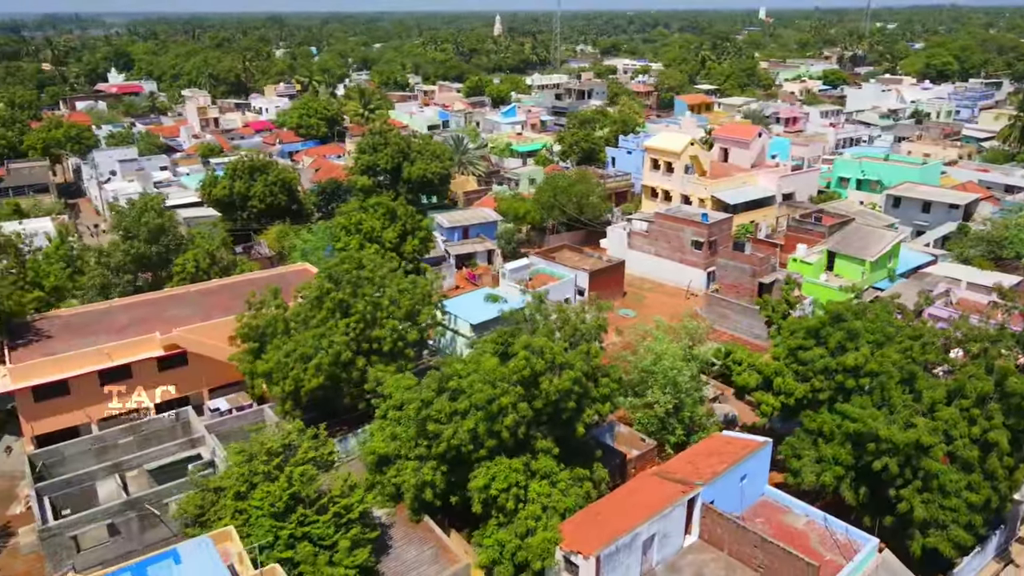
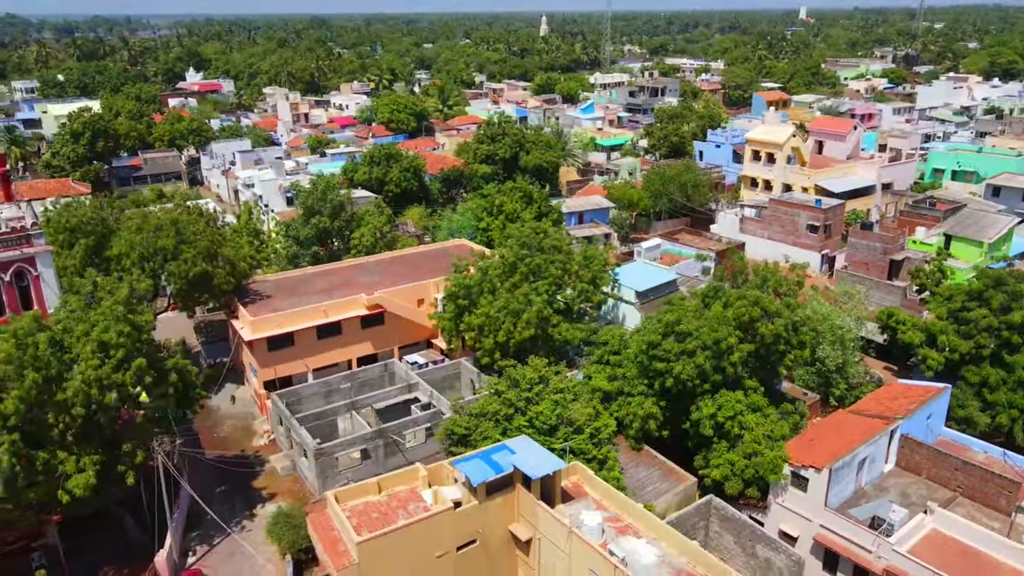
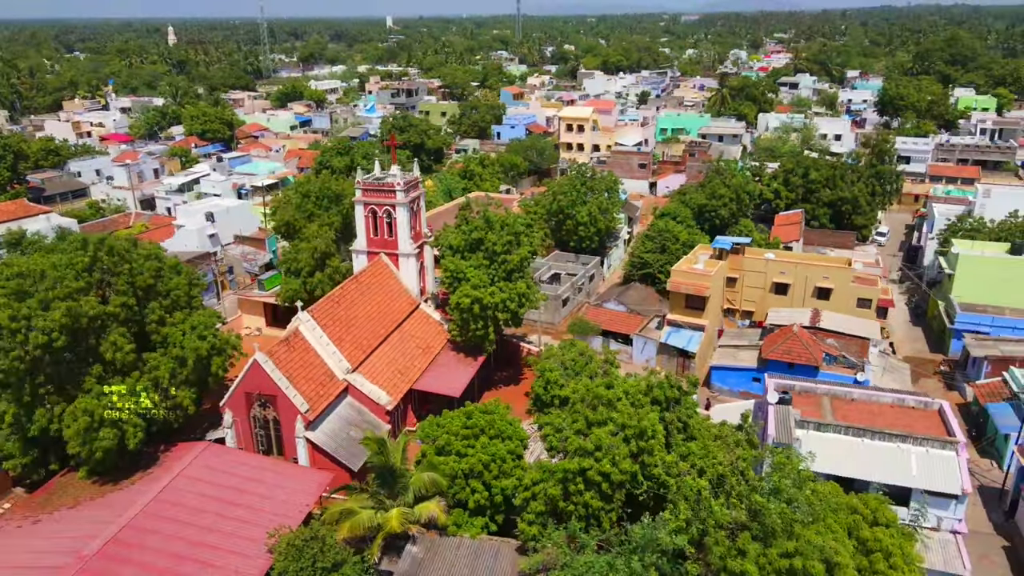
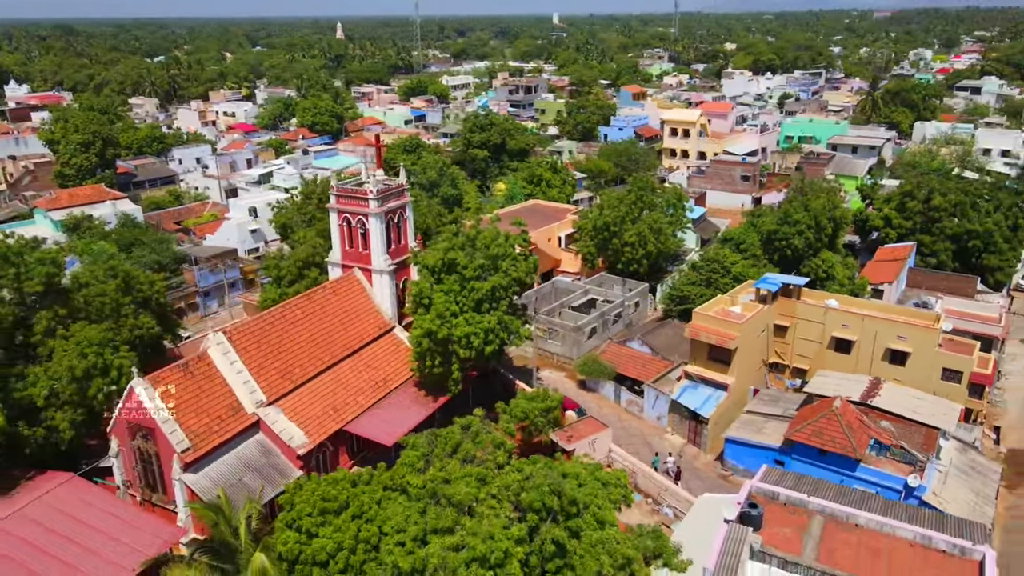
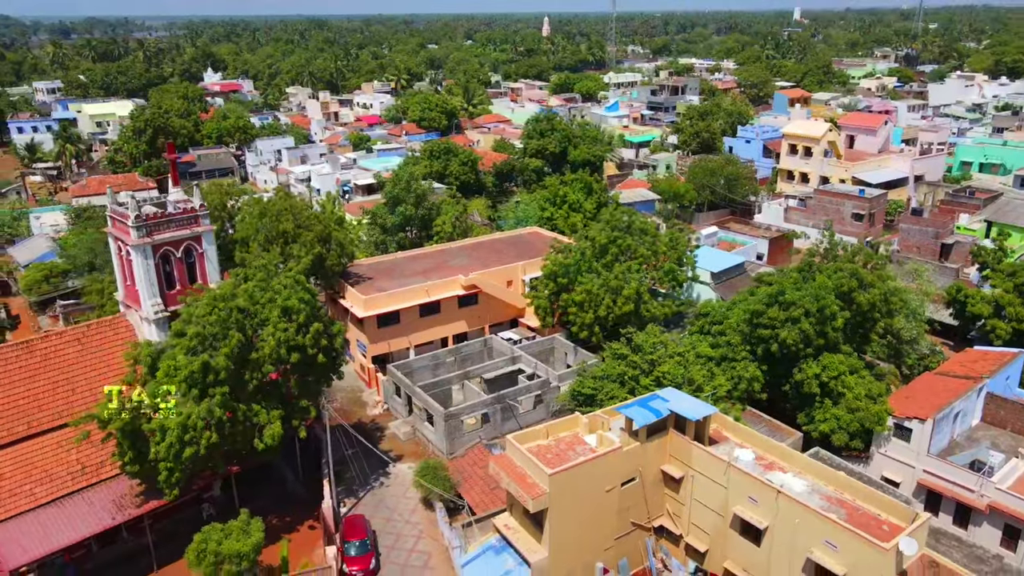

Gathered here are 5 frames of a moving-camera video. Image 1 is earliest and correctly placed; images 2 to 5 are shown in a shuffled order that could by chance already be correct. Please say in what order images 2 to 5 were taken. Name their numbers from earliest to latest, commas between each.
2, 5, 4, 3
